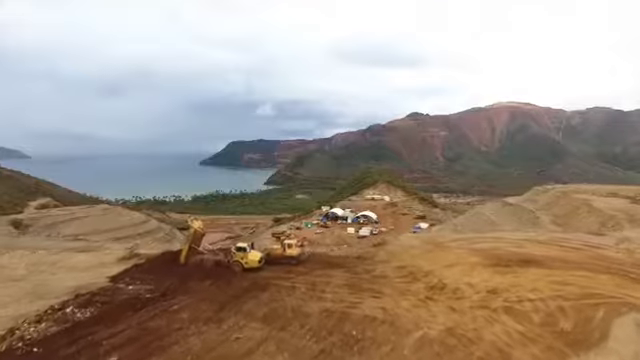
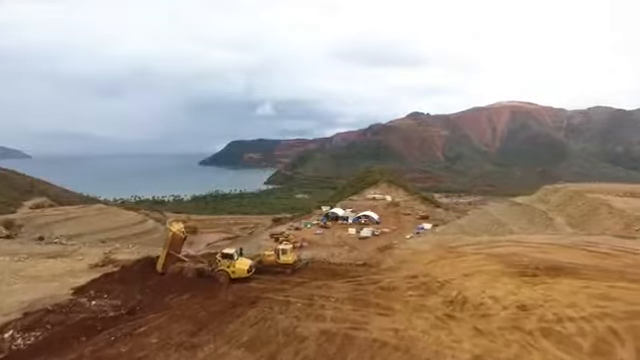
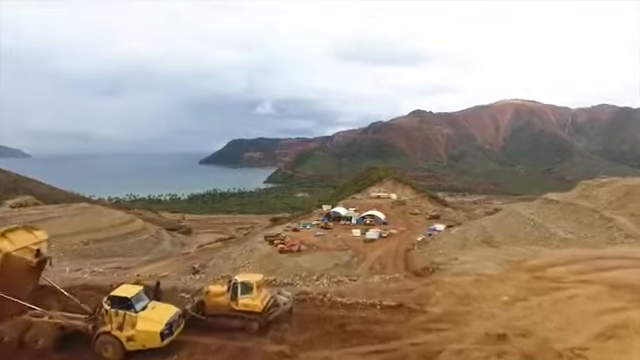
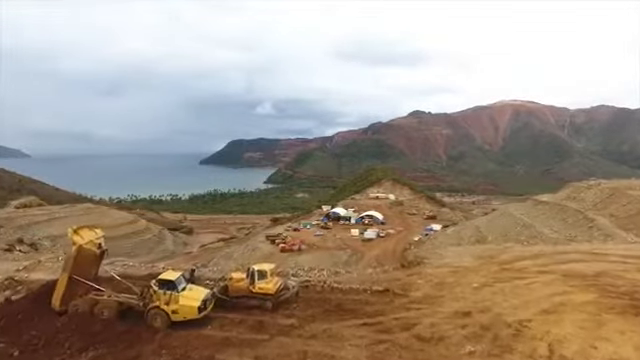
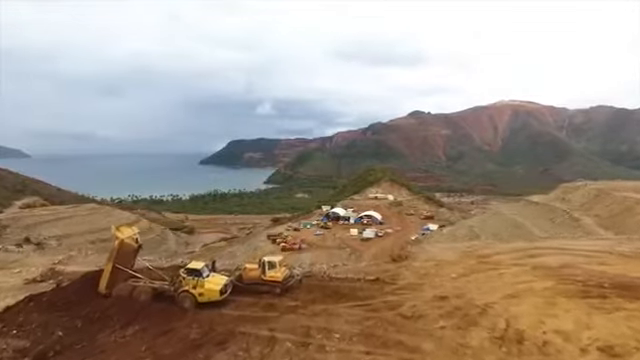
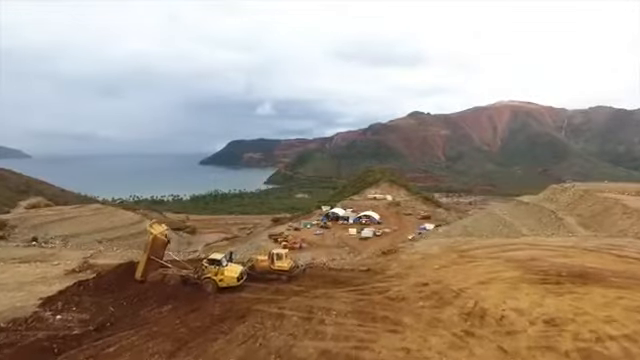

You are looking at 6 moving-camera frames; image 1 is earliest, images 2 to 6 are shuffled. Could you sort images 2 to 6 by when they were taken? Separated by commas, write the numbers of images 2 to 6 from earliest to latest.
2, 6, 5, 4, 3
